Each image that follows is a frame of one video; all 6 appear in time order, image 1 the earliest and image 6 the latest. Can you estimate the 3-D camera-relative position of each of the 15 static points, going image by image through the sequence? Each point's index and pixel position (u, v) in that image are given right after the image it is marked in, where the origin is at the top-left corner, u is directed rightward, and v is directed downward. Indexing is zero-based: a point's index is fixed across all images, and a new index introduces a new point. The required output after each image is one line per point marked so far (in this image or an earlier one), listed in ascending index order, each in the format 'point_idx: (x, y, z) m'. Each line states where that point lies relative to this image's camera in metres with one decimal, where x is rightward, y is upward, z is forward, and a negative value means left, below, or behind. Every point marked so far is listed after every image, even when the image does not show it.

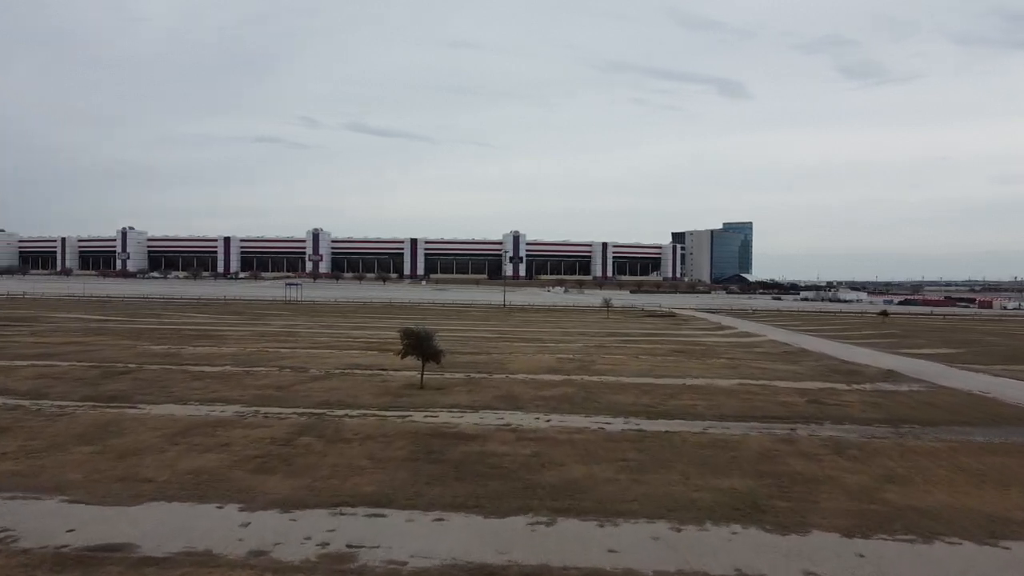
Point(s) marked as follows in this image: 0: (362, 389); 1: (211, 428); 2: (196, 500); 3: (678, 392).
0: (-3.4, -2.3, +17.2) m
1: (-4.7, -2.2, +12.1) m
2: (-3.3, -2.2, +8.1) m
3: (+3.7, -2.3, +17.1) m
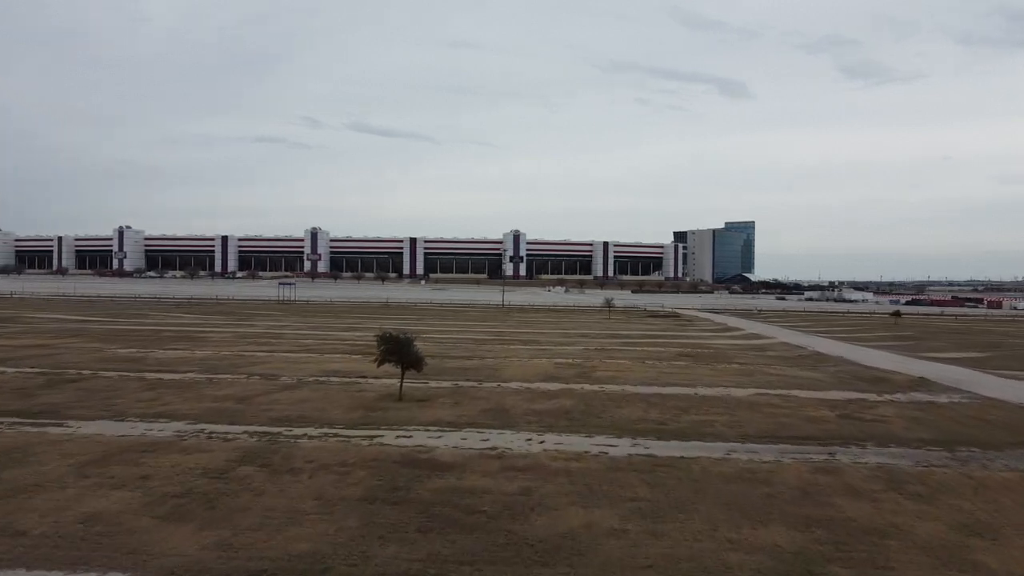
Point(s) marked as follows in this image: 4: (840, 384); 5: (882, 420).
0: (-3.5, -2.2, +15.2) m
1: (-4.9, -2.2, +10.1) m
2: (-3.5, -2.2, +6.1) m
3: (+3.5, -2.3, +15.1) m
4: (+8.3, -2.4, +19.4) m
5: (+6.6, -2.3, +13.7) m
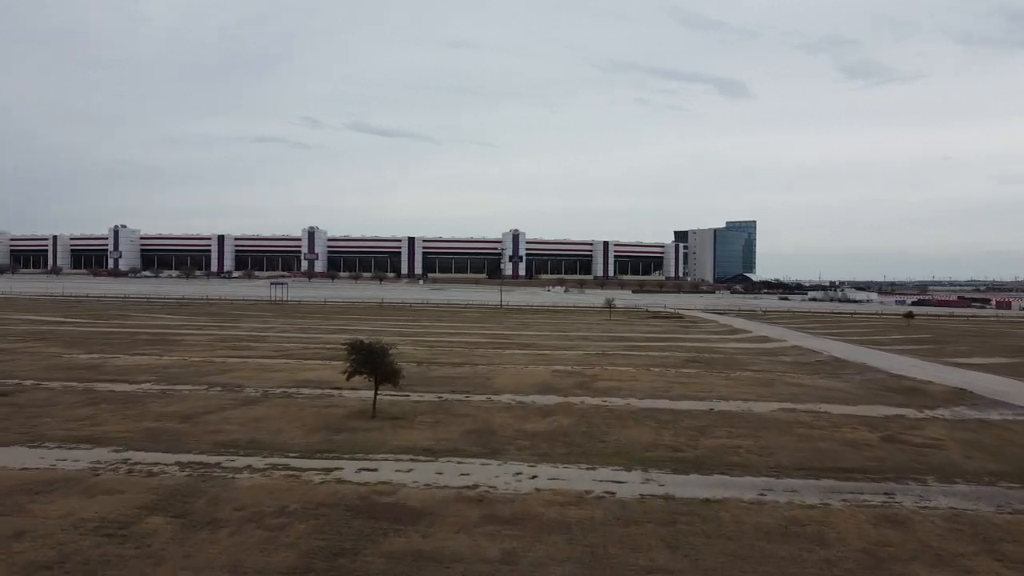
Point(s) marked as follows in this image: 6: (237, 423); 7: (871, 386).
0: (-3.7, -2.3, +13.2) m
1: (-5.1, -2.2, +8.1) m
2: (-3.7, -2.2, +4.1) m
3: (+3.4, -2.3, +13.1) m
4: (+8.1, -2.4, +17.3) m
5: (+6.4, -2.4, +11.7) m
6: (-4.6, -2.2, +12.8) m
7: (+9.0, -2.5, +19.3) m
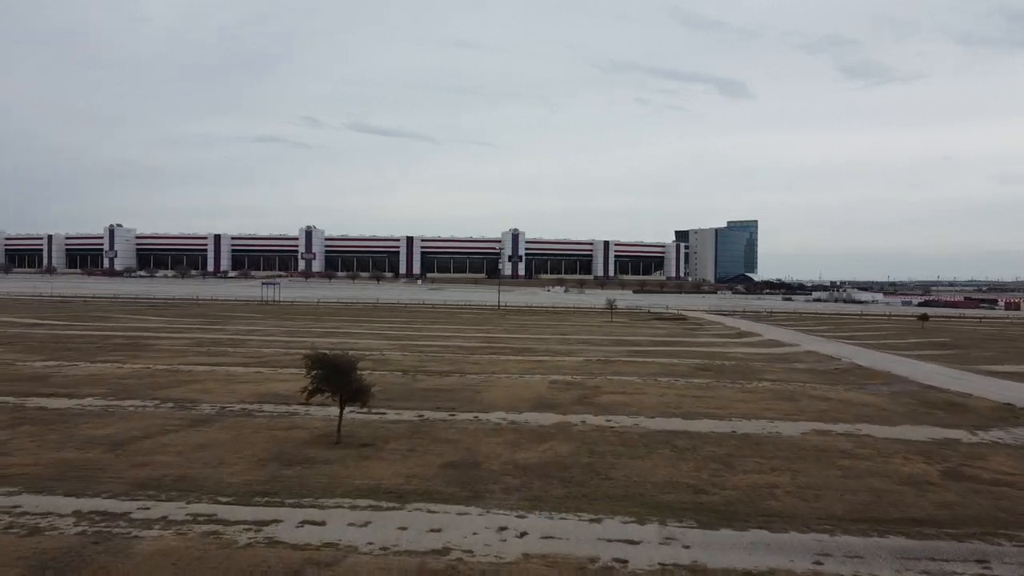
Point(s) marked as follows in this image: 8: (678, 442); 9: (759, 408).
0: (-3.9, -2.3, +11.2) m
1: (-5.3, -2.3, +6.1) m
2: (-3.9, -2.3, +2.1) m
3: (+3.2, -2.4, +11.1) m
4: (+7.9, -2.5, +15.3) m
5: (+6.2, -2.4, +9.6) m
6: (-4.7, -2.3, +10.8) m
7: (+8.8, -2.5, +17.3) m
8: (+2.5, -2.3, +11.7) m
9: (+4.9, -2.4, +15.4) m
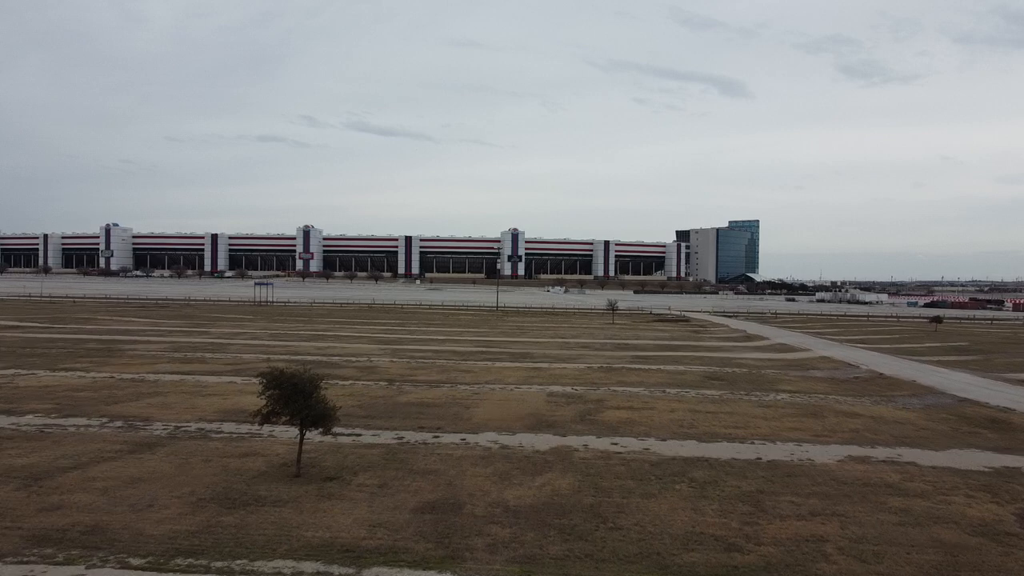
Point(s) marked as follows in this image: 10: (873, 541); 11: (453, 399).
0: (-4.0, -2.4, +9.4) m
1: (-5.4, -2.3, +4.4) m
2: (-4.0, -2.4, +0.4) m
3: (+3.1, -2.4, +9.4) m
4: (+7.8, -2.6, +13.6) m
5: (+6.1, -2.5, +7.9) m
6: (-4.9, -2.4, +9.1) m
7: (+8.7, -2.6, +15.5) m
8: (+2.4, -2.4, +10.0) m
9: (+4.8, -2.5, +13.7) m
10: (+3.5, -2.4, +7.5) m
11: (-1.3, -2.4, +16.7) m
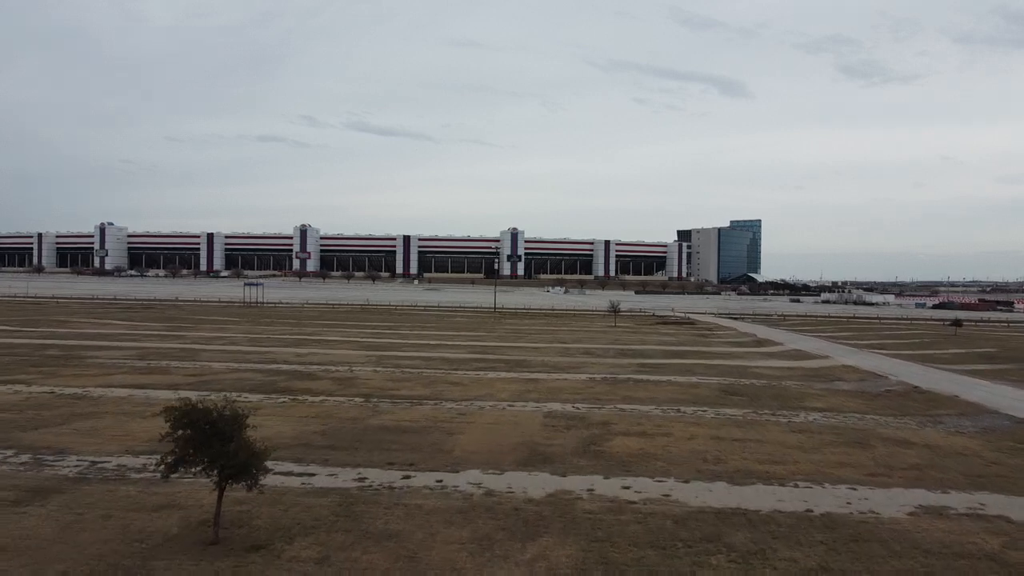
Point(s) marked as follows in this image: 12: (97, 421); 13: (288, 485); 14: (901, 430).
0: (-4.2, -2.5, +7.2) m
1: (-5.5, -2.4, +2.1) m
2: (-4.1, -2.4, -1.9) m
3: (+2.9, -2.5, +7.1) m
4: (+7.7, -2.7, +11.3) m
5: (+6.0, -2.6, +5.6) m
6: (-5.0, -2.4, +6.8) m
7: (+8.5, -2.7, +13.2) m
8: (+2.2, -2.5, +7.7) m
9: (+4.7, -2.6, +11.4) m
10: (+3.4, -2.5, +5.2) m
11: (-1.4, -2.5, +14.4) m
12: (-7.4, -2.4, +13.8) m
13: (-2.8, -2.3, +9.7) m
14: (+7.3, -2.6, +14.4) m
